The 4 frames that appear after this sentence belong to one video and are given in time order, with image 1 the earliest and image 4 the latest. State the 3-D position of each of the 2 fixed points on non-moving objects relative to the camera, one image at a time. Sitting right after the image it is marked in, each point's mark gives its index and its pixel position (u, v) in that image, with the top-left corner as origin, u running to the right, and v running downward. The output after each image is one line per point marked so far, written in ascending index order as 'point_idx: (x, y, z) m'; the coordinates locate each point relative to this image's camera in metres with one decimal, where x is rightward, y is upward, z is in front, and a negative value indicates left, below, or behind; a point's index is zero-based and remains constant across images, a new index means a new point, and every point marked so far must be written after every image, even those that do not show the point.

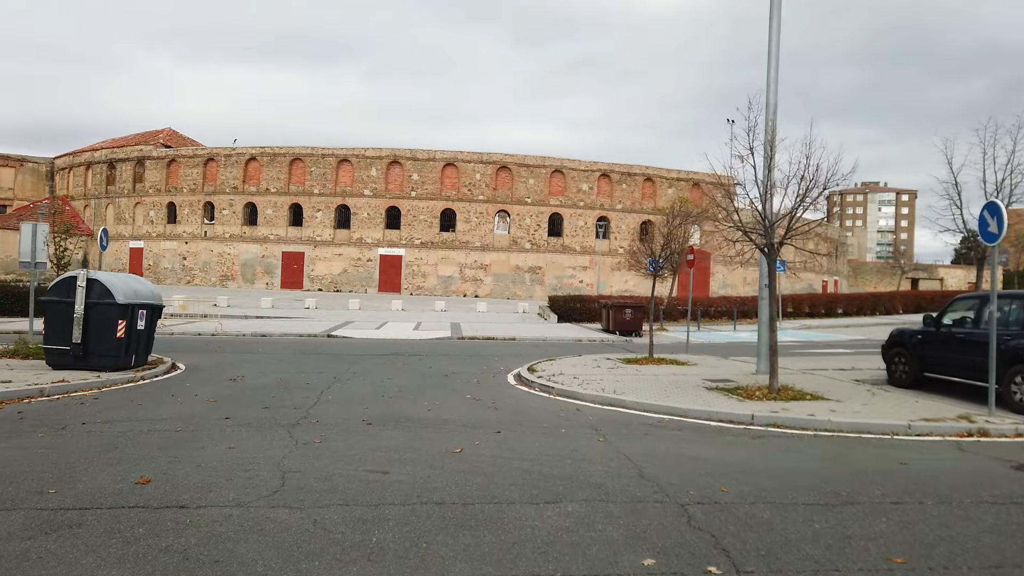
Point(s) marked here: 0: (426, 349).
0: (-1.8, -1.3, +15.9) m
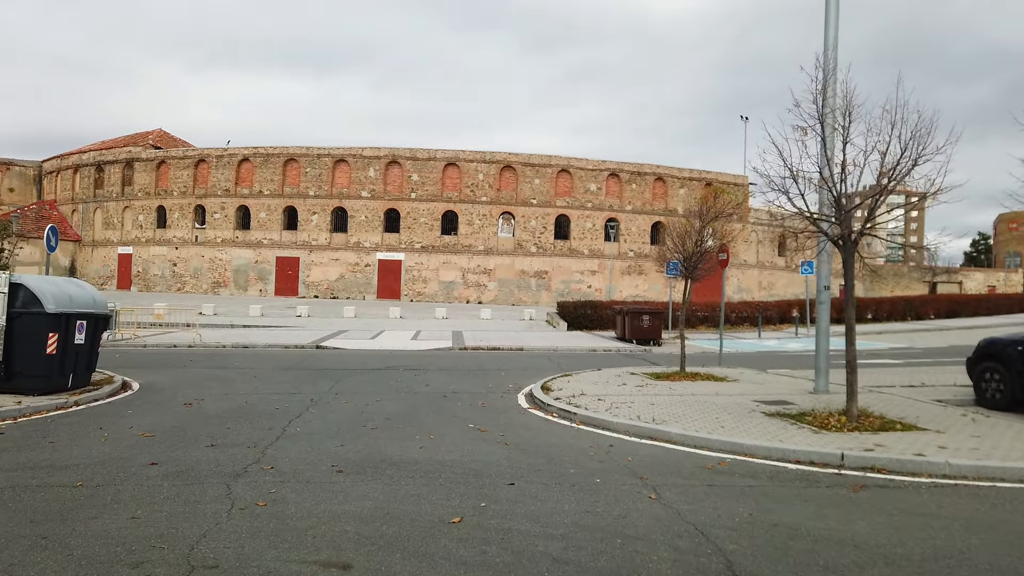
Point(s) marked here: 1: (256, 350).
0: (-1.6, -1.4, +14.1) m
1: (-5.6, -1.4, +16.4) m
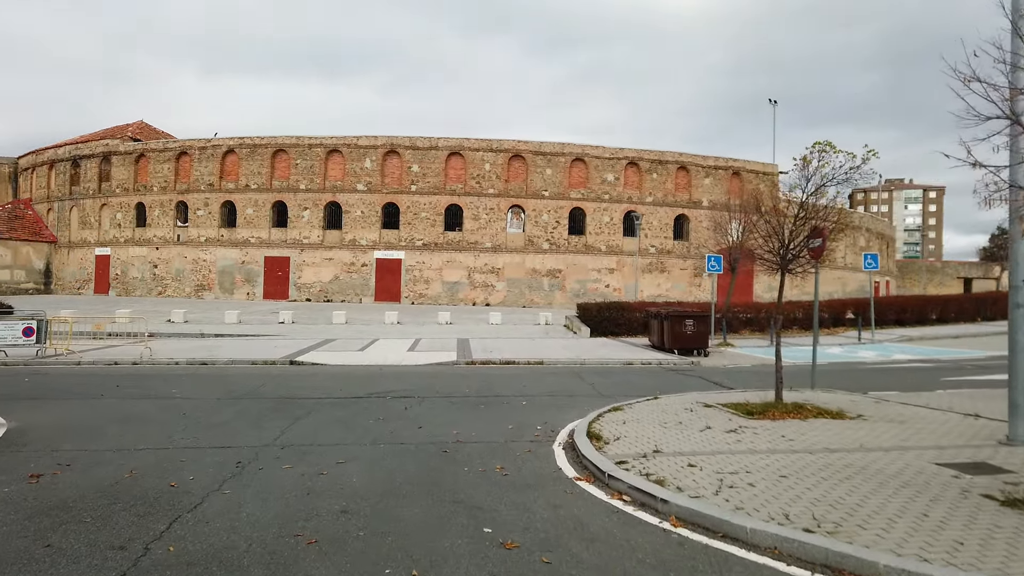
0: (-1.3, -1.4, +10.9) m
1: (-5.3, -1.4, +13.3) m
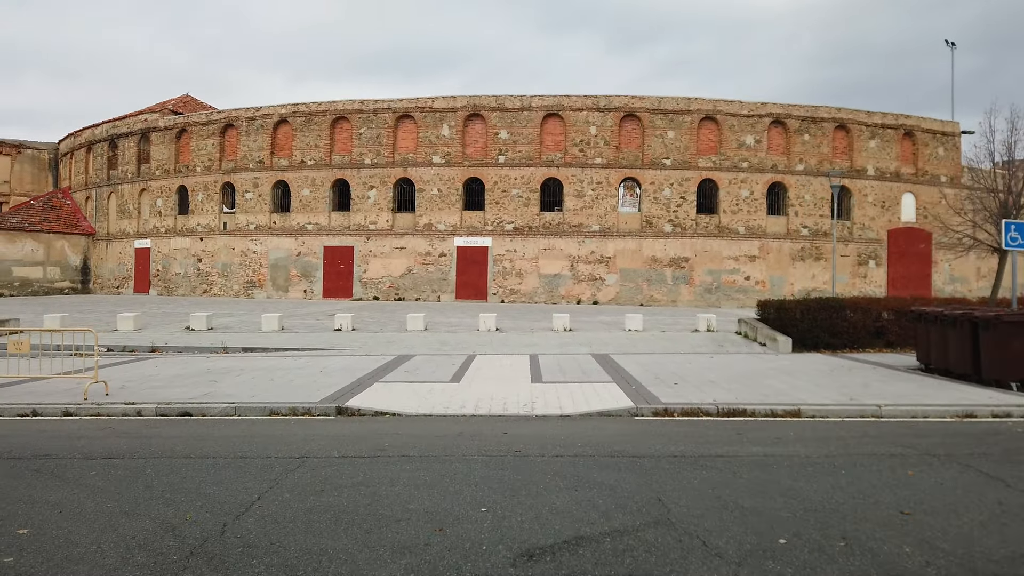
0: (+0.7, -1.3, +4.4) m
1: (-3.0, -1.3, +7.1) m
